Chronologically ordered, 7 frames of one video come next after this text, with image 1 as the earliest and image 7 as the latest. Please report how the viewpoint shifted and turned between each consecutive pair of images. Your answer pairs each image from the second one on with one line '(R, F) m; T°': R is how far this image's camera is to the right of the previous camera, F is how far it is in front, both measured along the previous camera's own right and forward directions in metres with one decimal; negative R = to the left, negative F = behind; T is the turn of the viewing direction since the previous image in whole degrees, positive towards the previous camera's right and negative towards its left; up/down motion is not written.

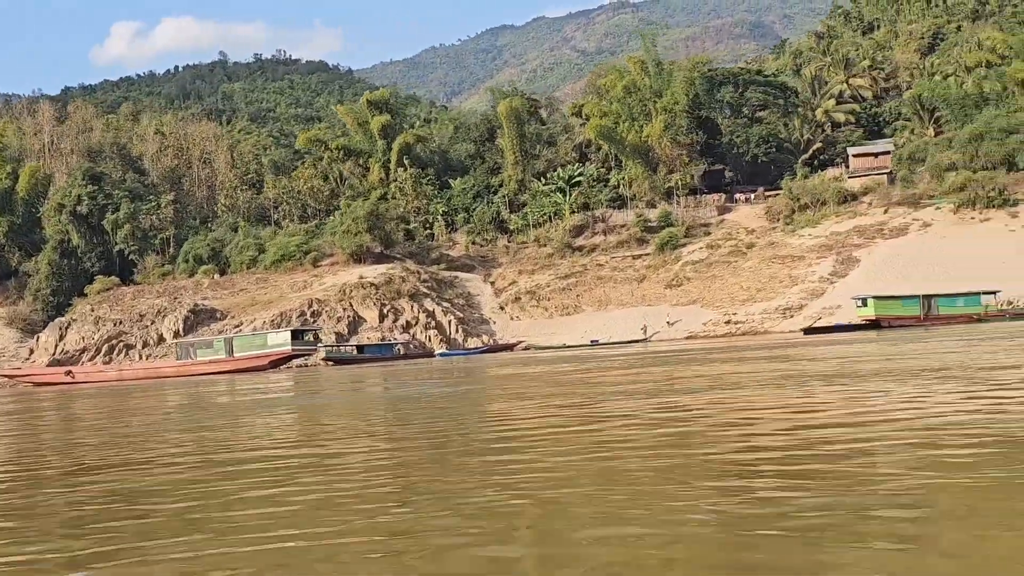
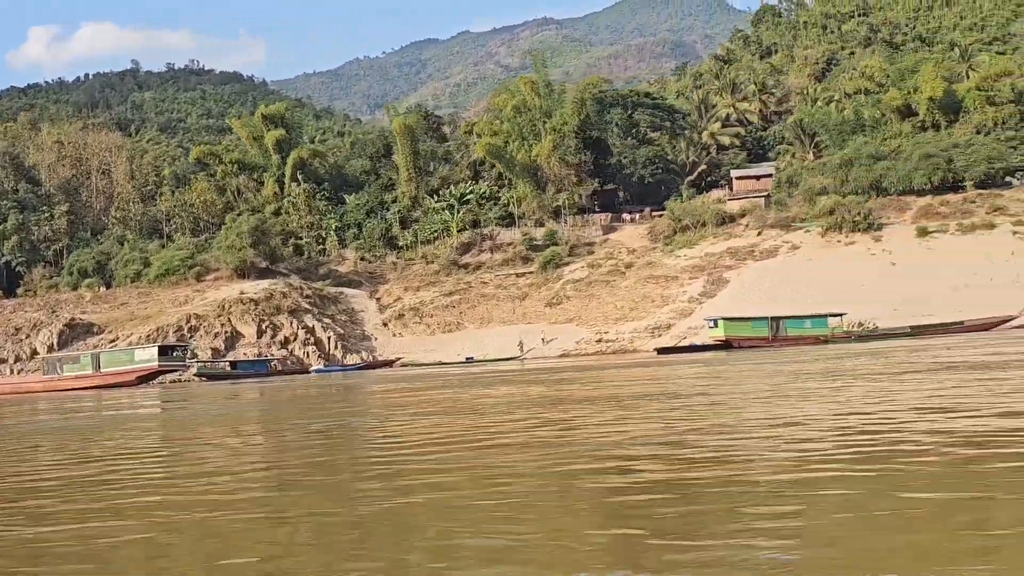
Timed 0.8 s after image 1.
(+2.1, -0.6) m; +3°
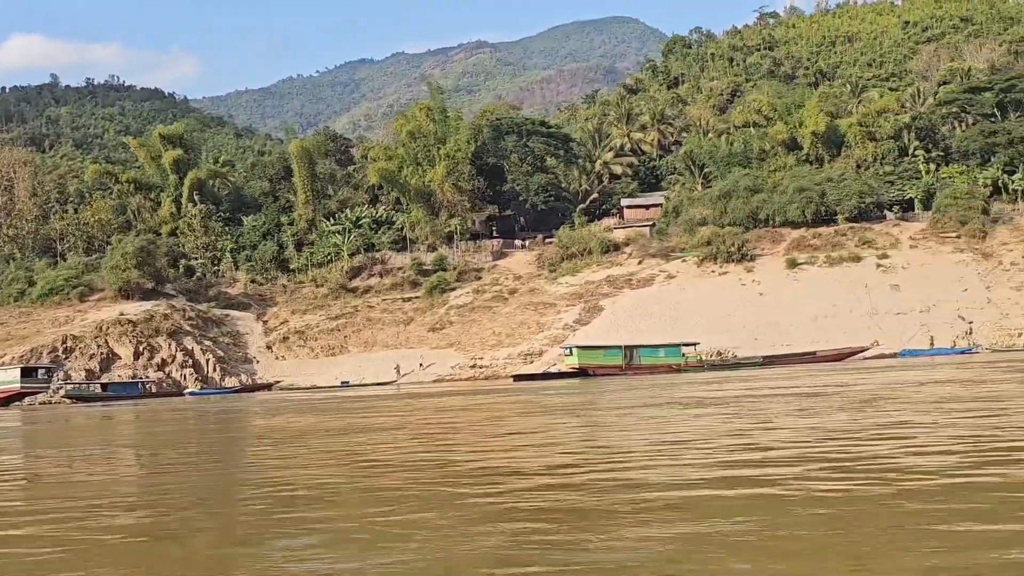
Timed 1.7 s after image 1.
(+2.5, -0.6) m; +3°
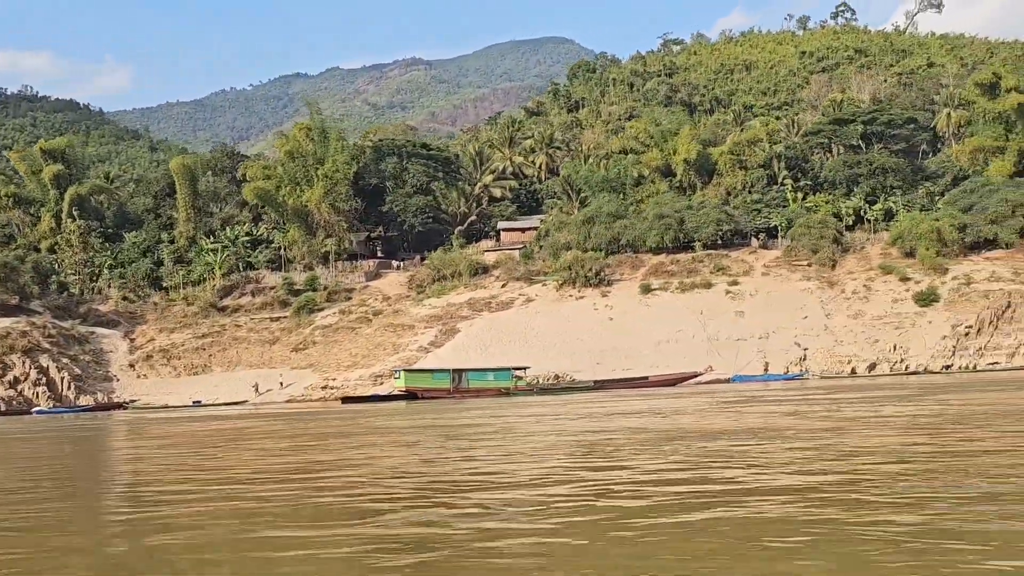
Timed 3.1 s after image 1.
(+3.6, -0.7) m; +3°
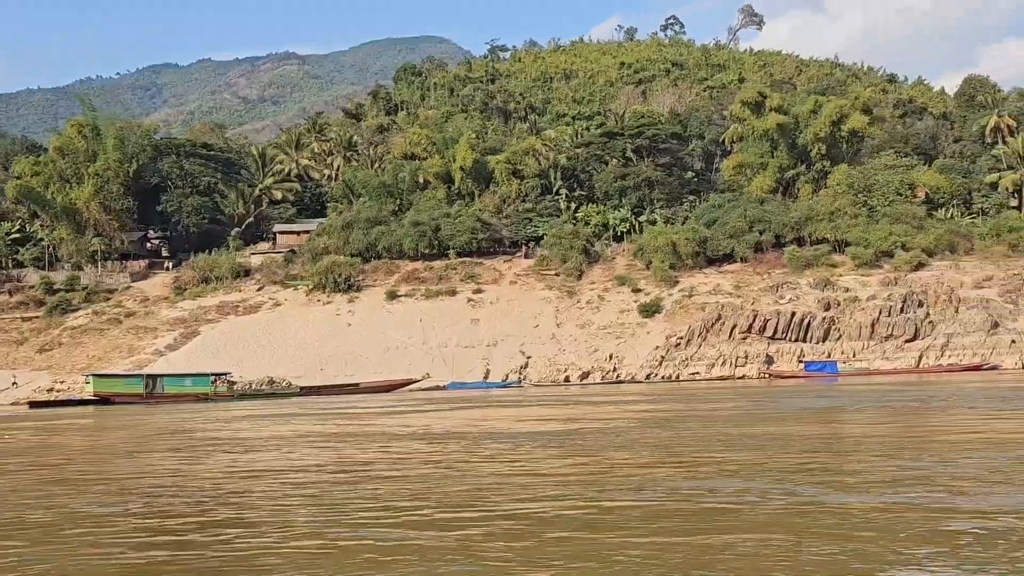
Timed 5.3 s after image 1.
(+6.1, -1.0) m; +6°
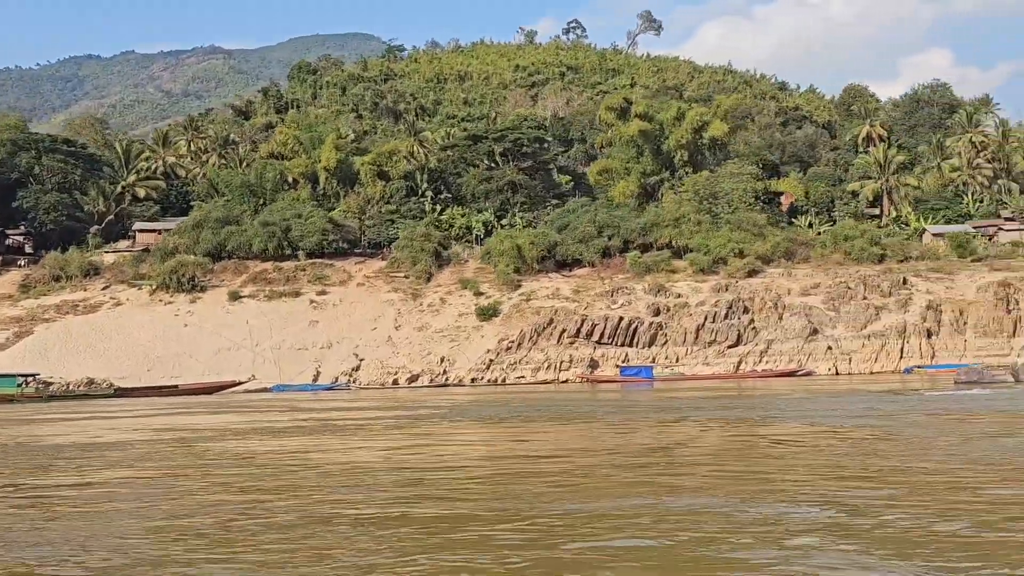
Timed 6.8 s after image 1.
(+4.0, -0.3) m; +3°
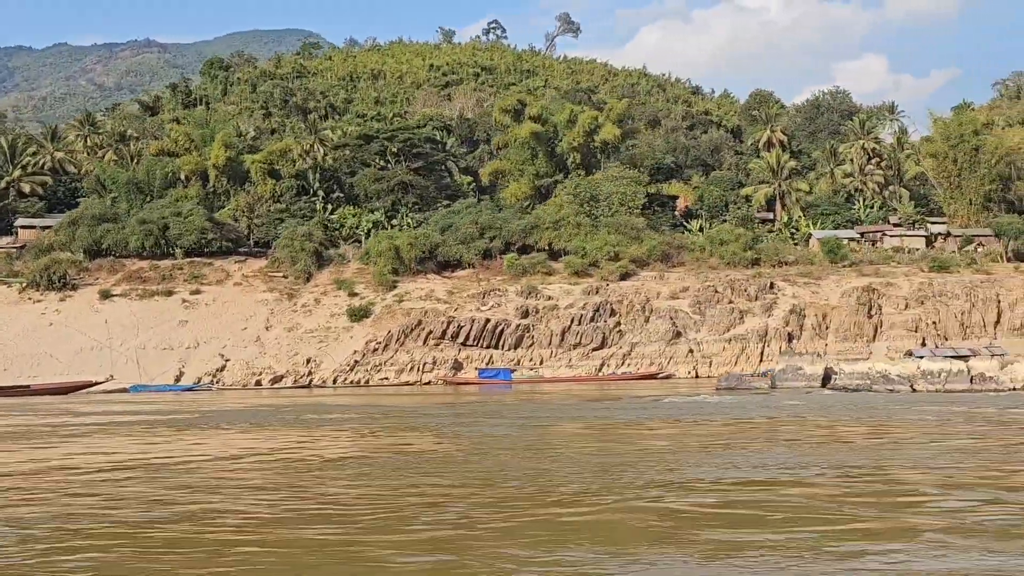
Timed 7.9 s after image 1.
(+3.0, 0.0) m; +3°
